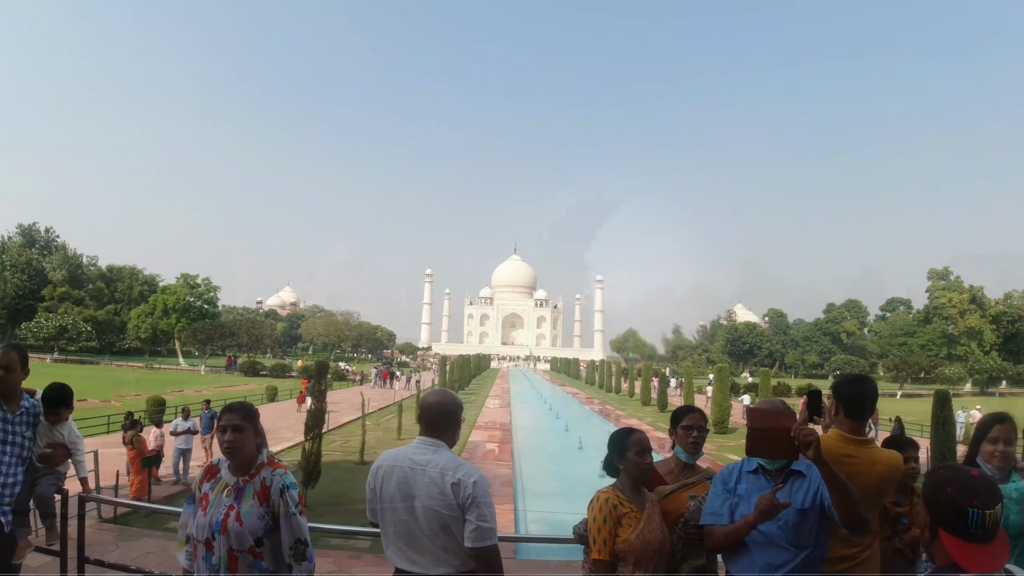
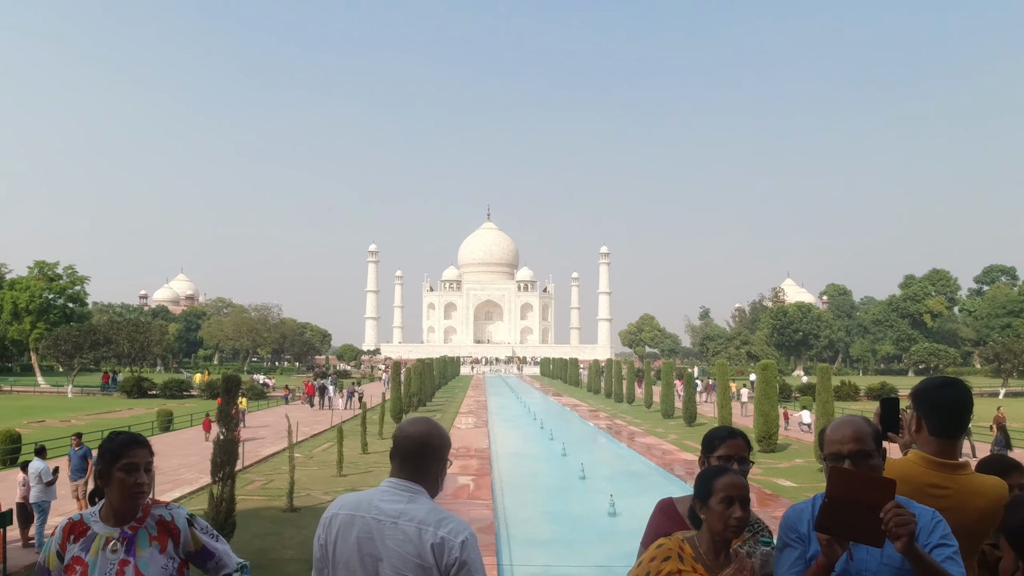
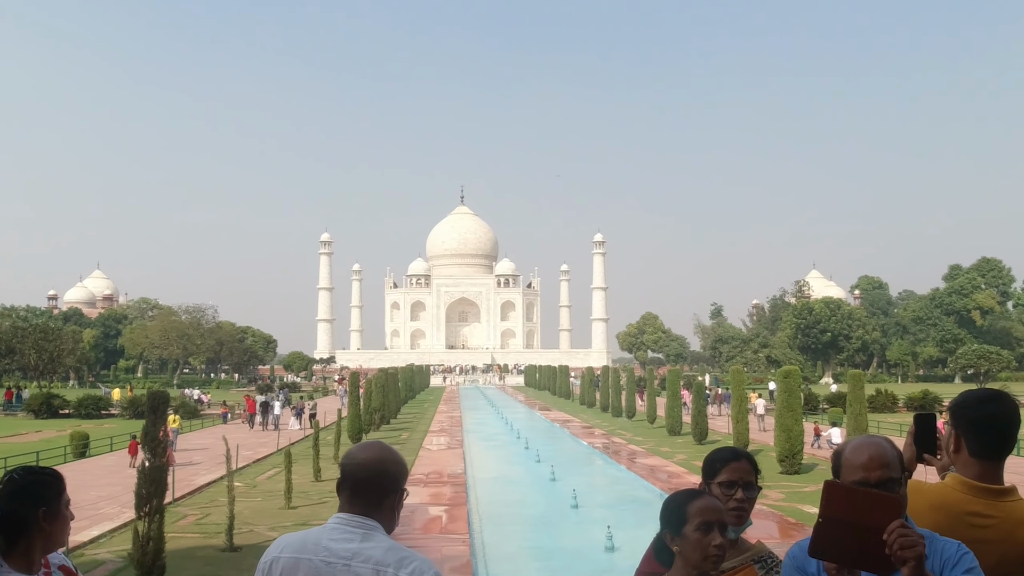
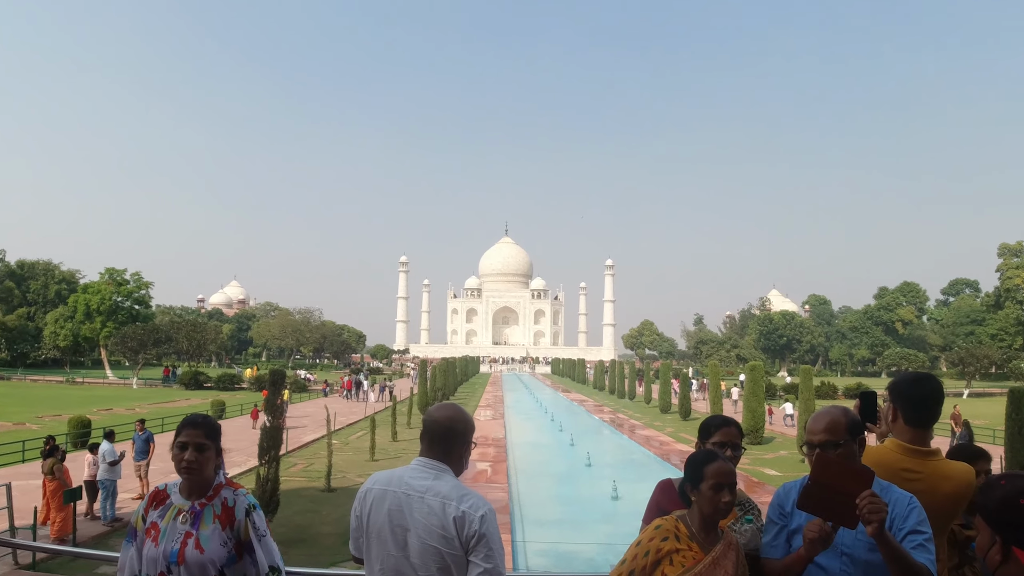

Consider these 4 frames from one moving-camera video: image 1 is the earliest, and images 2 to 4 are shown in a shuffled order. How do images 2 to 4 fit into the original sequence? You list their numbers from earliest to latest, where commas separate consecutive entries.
4, 2, 3
